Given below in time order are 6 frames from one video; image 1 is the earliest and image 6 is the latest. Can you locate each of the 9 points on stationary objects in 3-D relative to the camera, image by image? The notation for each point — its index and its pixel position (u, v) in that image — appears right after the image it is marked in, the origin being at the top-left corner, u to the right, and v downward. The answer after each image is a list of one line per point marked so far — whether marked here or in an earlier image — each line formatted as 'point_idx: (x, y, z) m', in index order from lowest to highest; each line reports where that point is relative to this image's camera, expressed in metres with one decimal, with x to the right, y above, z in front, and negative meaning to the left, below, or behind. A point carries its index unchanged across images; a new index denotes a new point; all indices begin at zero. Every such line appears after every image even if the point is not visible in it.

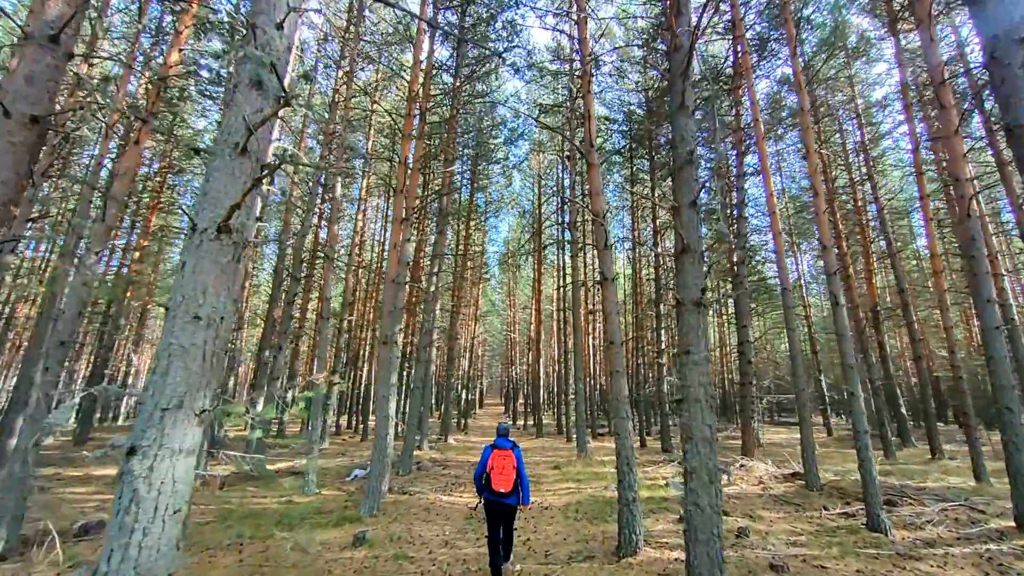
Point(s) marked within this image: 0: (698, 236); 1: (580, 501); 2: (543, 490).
0: (+1.5, +0.4, +3.7) m
1: (+1.0, -3.1, +6.8) m
2: (+0.5, -3.4, +7.7) m
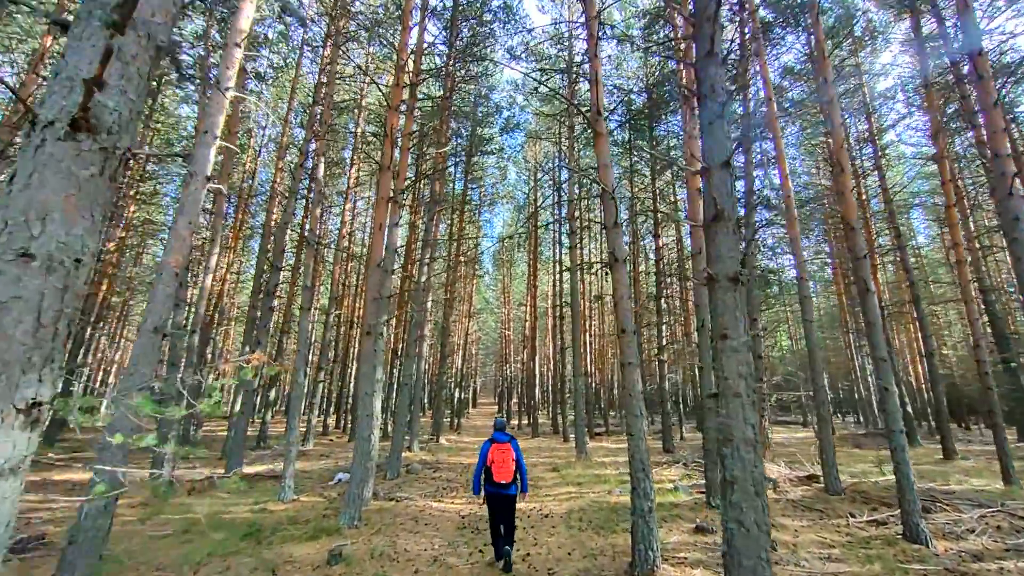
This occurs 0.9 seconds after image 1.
0: (+1.5, +0.6, +3.1) m
1: (+1.0, -2.9, +6.2) m
2: (+0.5, -3.2, +7.1) m
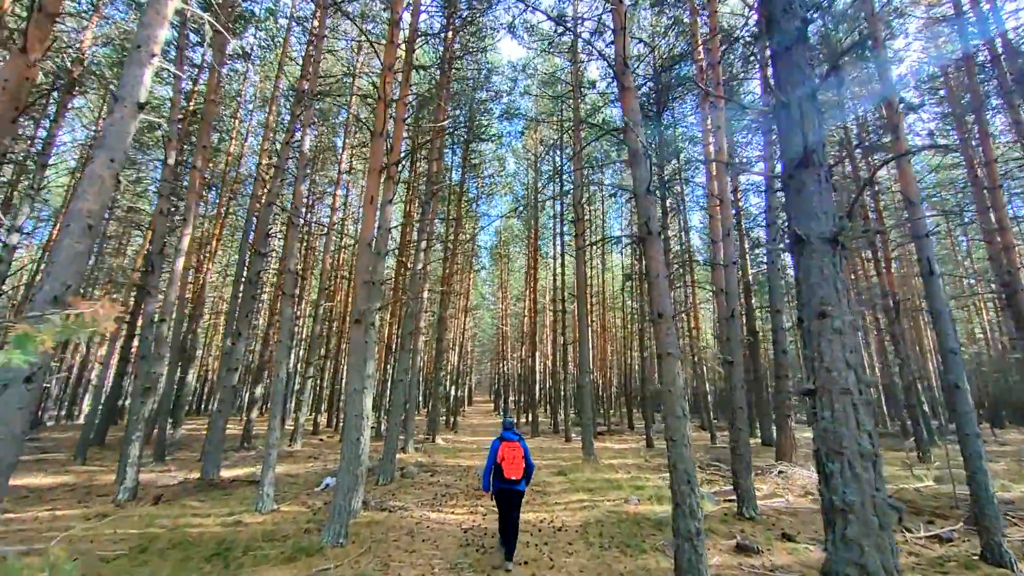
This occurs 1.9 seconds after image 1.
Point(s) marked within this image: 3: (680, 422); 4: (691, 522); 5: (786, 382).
0: (+1.6, +0.8, +2.4) m
1: (+1.1, -2.8, +5.5) m
2: (+0.5, -3.0, +6.4) m
3: (+1.3, -1.0, +3.5) m
4: (+1.3, -1.7, +3.3) m
5: (+4.5, -1.6, +7.6) m
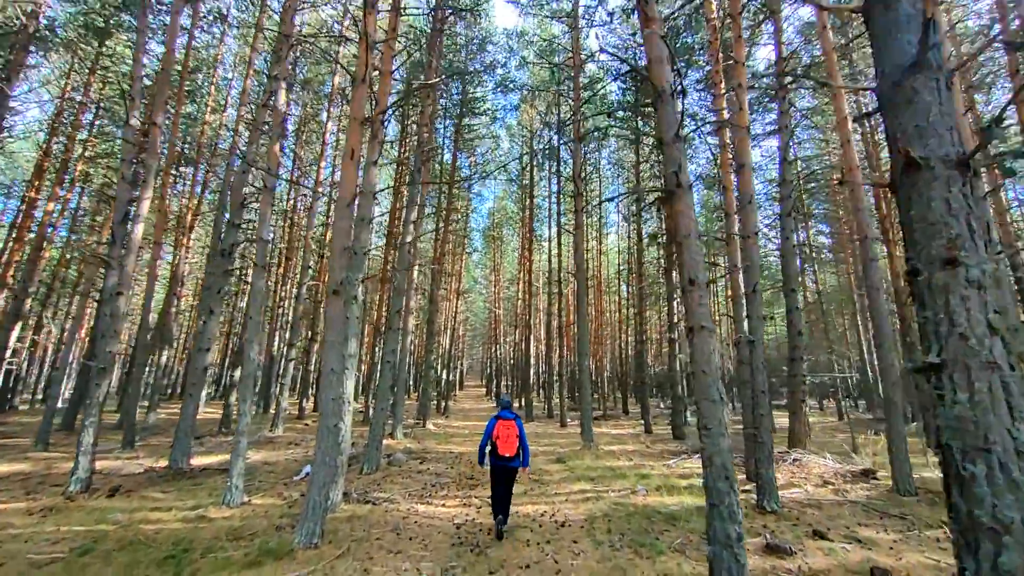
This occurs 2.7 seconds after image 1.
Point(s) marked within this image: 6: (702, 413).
0: (+1.7, +1.0, +1.8) m
1: (+1.0, -2.4, +5.0) m
2: (+0.5, -2.6, +5.9) m
3: (+1.3, -0.7, +2.9) m
4: (+1.3, -1.4, +2.7) m
5: (+4.5, -1.2, +7.2) m
6: (+1.2, -0.8, +3.0) m
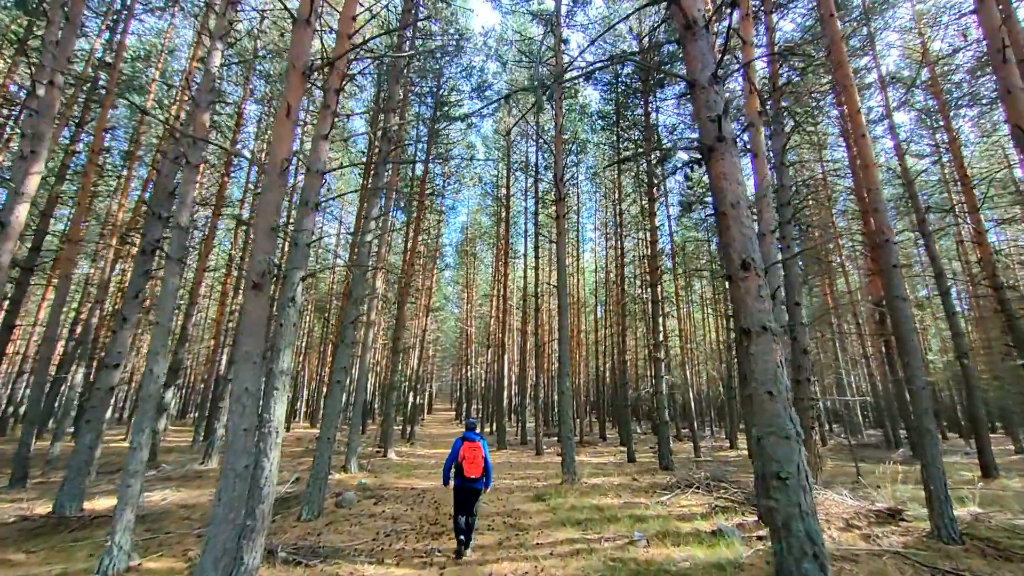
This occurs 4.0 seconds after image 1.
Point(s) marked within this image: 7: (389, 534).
0: (+1.7, +1.1, +1.0) m
1: (+0.8, -2.5, +4.0) m
2: (+0.2, -2.7, +4.9) m
3: (+1.2, -0.7, +2.0) m
4: (+1.2, -1.3, +1.8) m
5: (+4.1, -1.4, +6.4) m
6: (+1.1, -0.7, +2.0) m
7: (-1.3, -2.8, +5.2) m
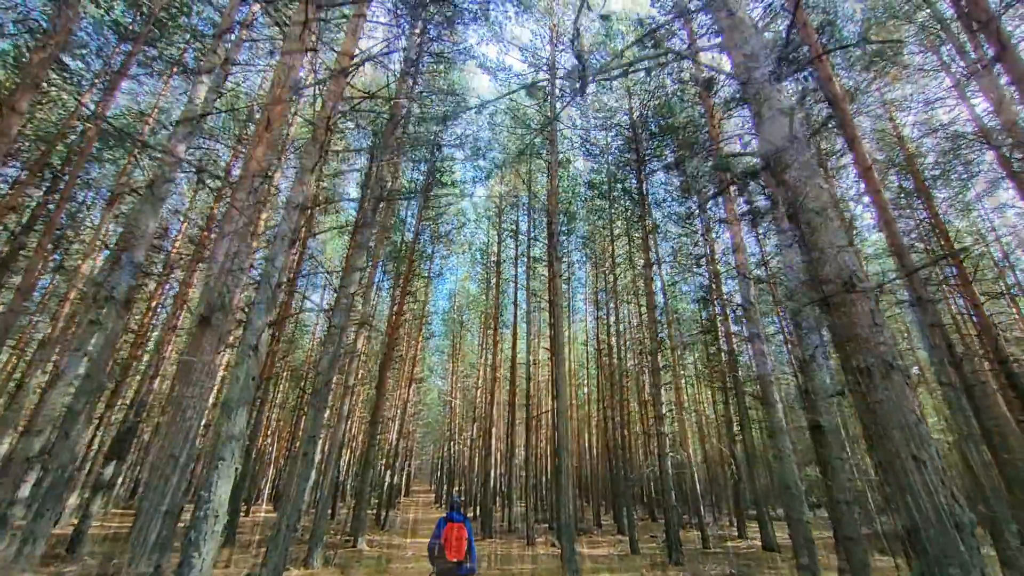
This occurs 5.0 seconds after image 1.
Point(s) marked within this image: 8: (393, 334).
0: (+1.9, +1.2, +0.7) m
1: (+0.8, -2.8, +3.0) m
2: (+0.2, -3.1, +3.8) m
3: (+1.3, -0.7, +1.4) m
4: (+1.3, -1.3, +1.0) m
5: (+4.0, -2.2, +5.7) m
6: (+1.2, -0.8, +1.4) m
7: (-1.4, -3.2, +4.1) m
8: (-3.1, -1.2, +12.1) m
